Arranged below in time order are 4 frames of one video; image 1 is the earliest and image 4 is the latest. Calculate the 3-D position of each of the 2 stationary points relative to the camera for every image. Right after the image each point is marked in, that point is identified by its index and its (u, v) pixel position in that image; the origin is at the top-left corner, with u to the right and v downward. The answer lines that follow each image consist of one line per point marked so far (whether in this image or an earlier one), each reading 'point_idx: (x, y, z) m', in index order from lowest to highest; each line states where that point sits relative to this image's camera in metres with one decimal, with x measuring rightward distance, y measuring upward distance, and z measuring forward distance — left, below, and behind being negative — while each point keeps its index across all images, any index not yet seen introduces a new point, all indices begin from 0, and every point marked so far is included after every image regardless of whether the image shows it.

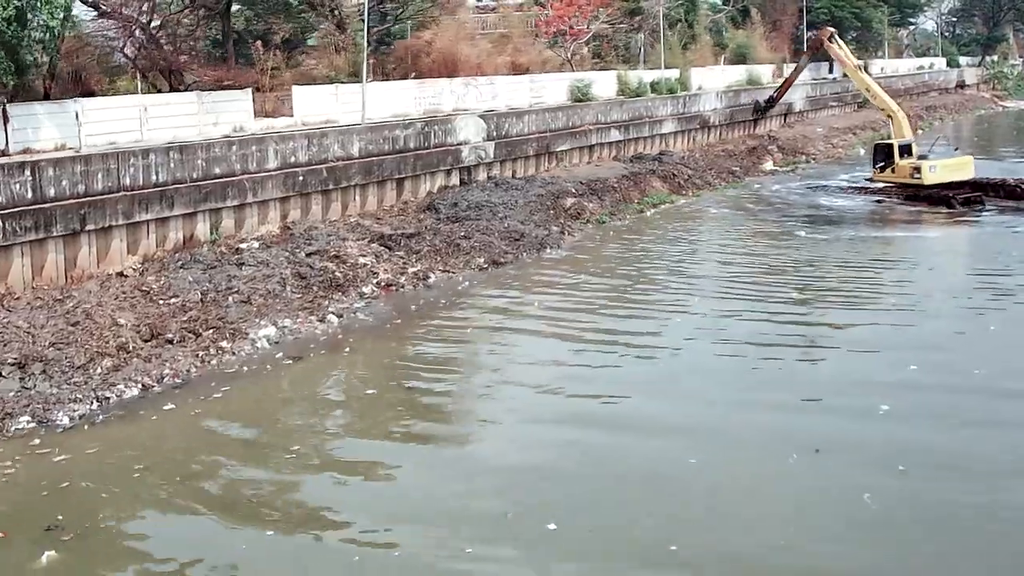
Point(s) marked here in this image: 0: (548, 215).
0: (+0.6, +1.3, +19.9) m
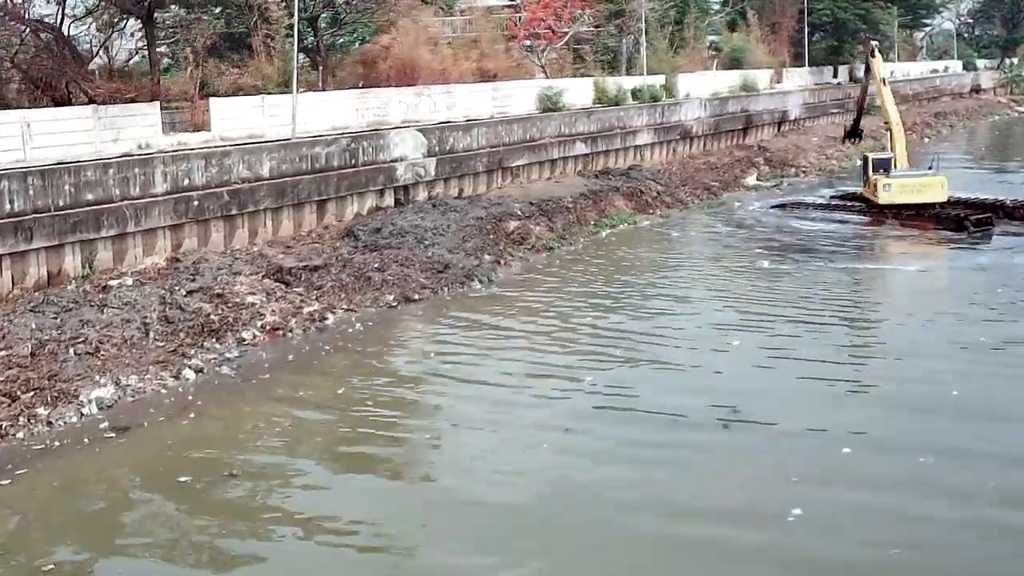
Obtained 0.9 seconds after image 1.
0: (-0.4, +0.7, +17.9) m
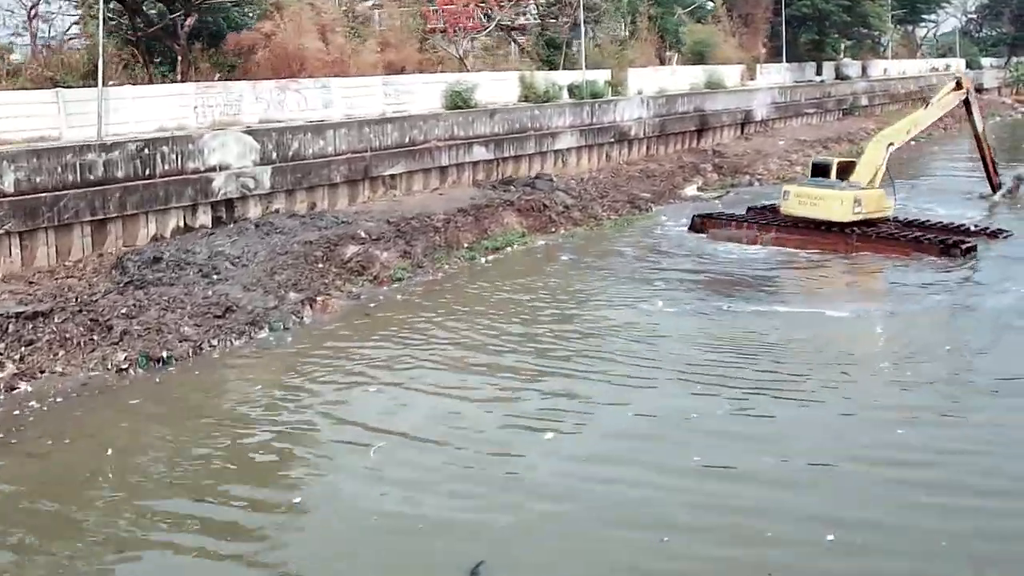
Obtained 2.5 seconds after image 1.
0: (-2.6, +0.2, +14.1) m
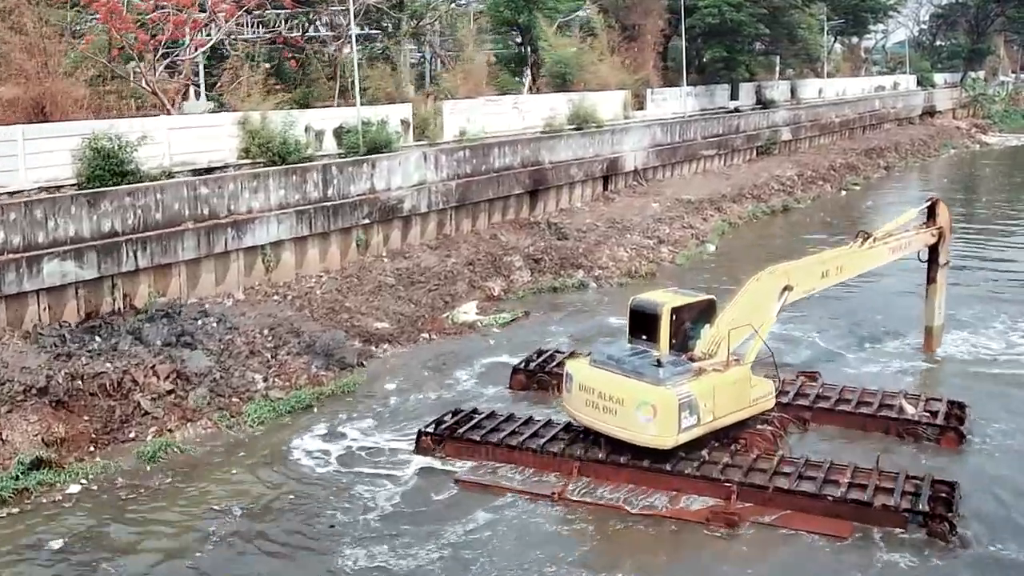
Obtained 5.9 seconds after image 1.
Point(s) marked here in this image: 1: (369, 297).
0: (-6.4, -2.1, +5.1) m
1: (-1.8, -0.1, +14.3) m
